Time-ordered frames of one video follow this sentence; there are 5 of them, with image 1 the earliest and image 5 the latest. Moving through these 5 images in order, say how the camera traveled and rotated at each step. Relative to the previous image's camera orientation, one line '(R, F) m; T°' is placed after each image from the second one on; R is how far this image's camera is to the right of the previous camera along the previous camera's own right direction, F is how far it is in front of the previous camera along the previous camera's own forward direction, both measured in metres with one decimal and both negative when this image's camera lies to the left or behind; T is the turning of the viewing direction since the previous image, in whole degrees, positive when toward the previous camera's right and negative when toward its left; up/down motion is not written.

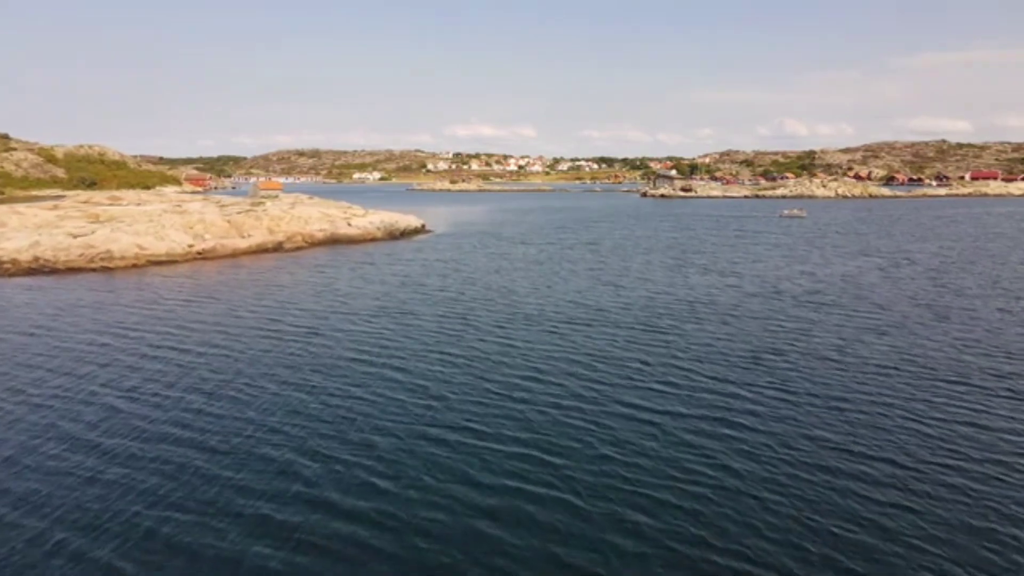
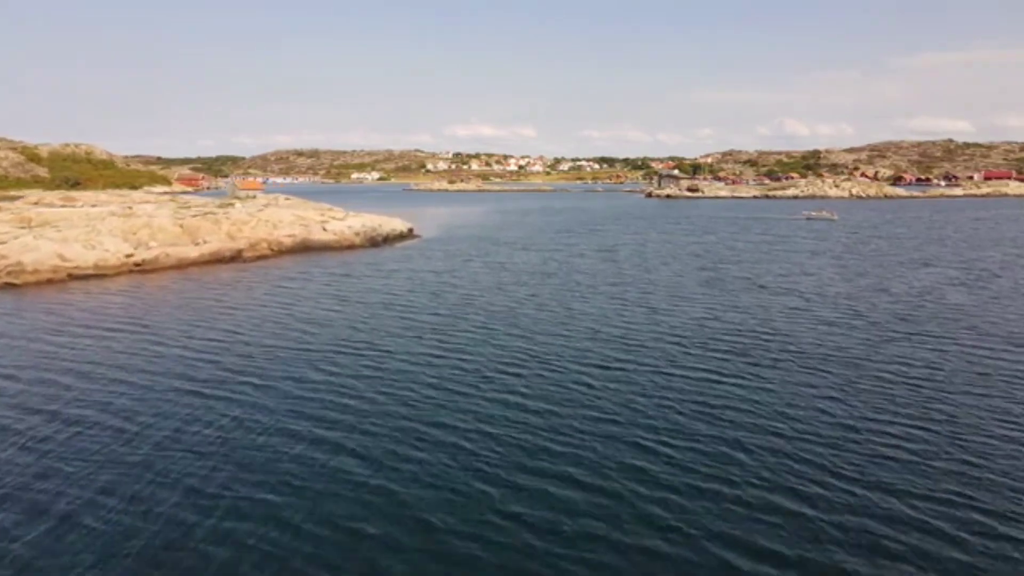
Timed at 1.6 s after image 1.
(-0.2, +7.9) m; 0°
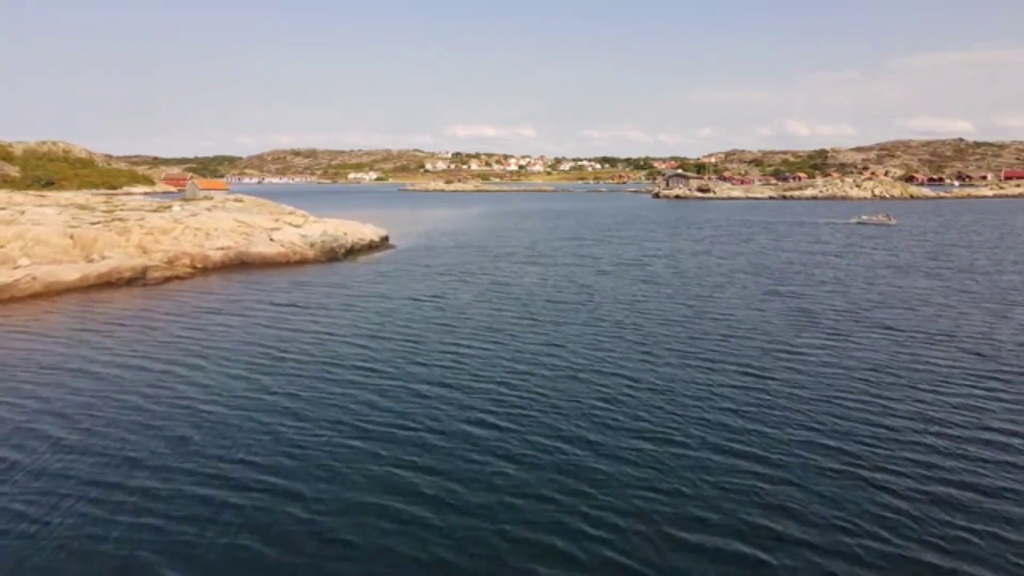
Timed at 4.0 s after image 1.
(-0.2, +11.3) m; 0°
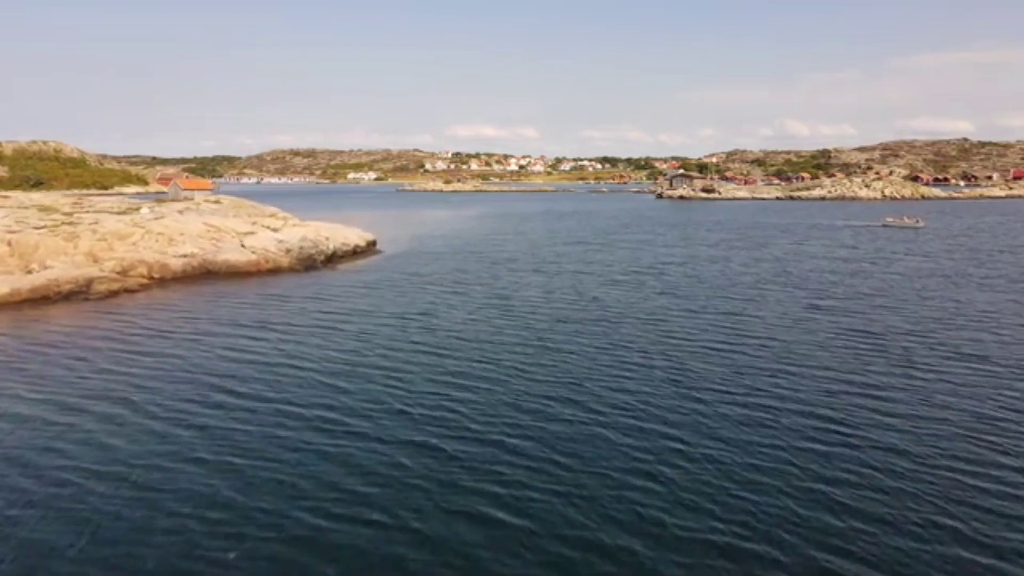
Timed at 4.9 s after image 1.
(0.0, +4.2) m; 0°
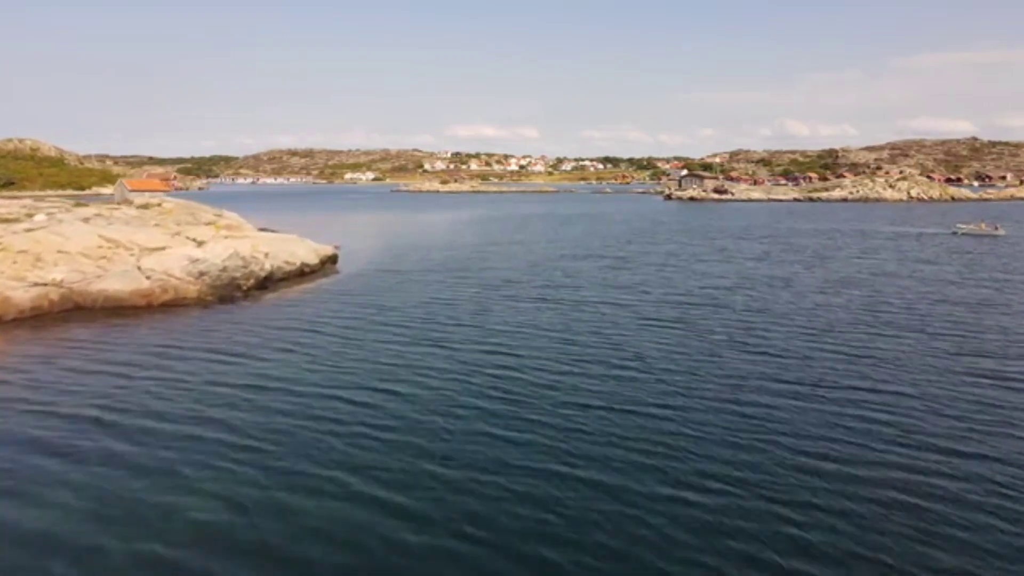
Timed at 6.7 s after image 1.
(0.0, +9.7) m; 0°
